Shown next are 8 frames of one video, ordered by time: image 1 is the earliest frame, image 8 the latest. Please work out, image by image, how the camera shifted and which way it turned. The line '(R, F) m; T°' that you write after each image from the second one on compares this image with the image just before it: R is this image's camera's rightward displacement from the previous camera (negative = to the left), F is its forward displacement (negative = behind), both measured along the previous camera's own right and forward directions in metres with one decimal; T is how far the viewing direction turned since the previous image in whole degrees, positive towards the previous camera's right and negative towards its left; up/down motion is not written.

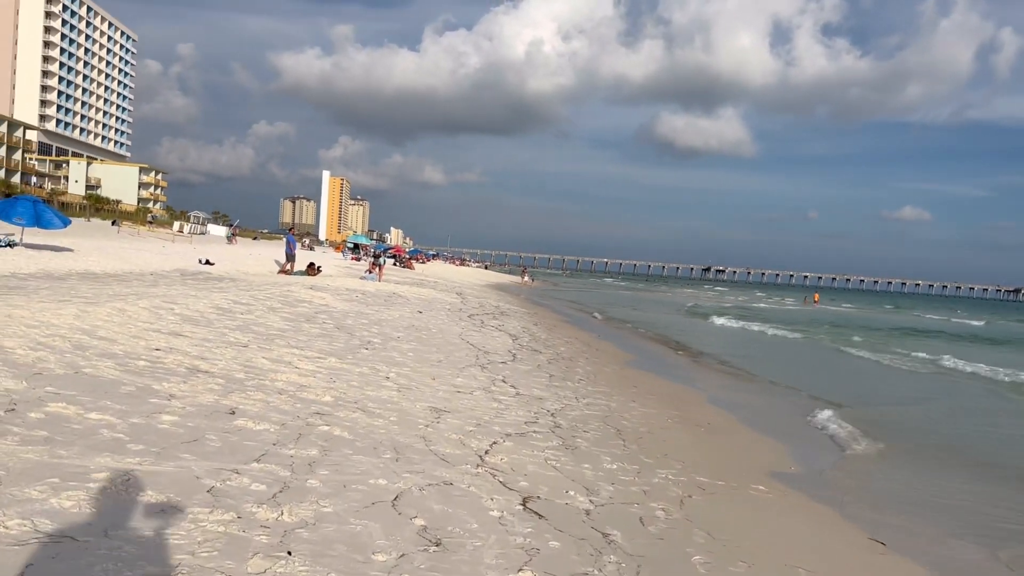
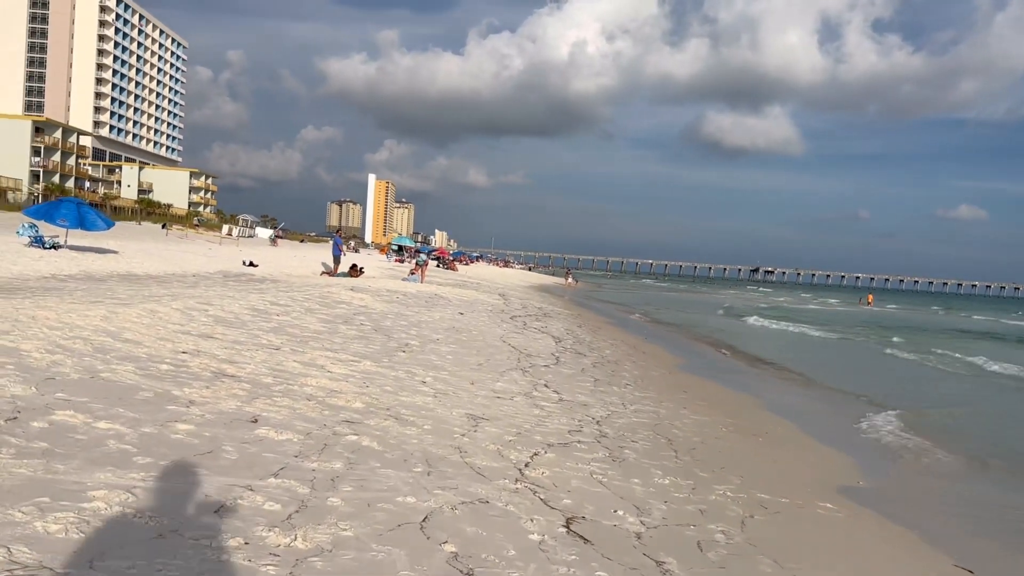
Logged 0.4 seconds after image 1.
(0.0, +0.4) m; -3°
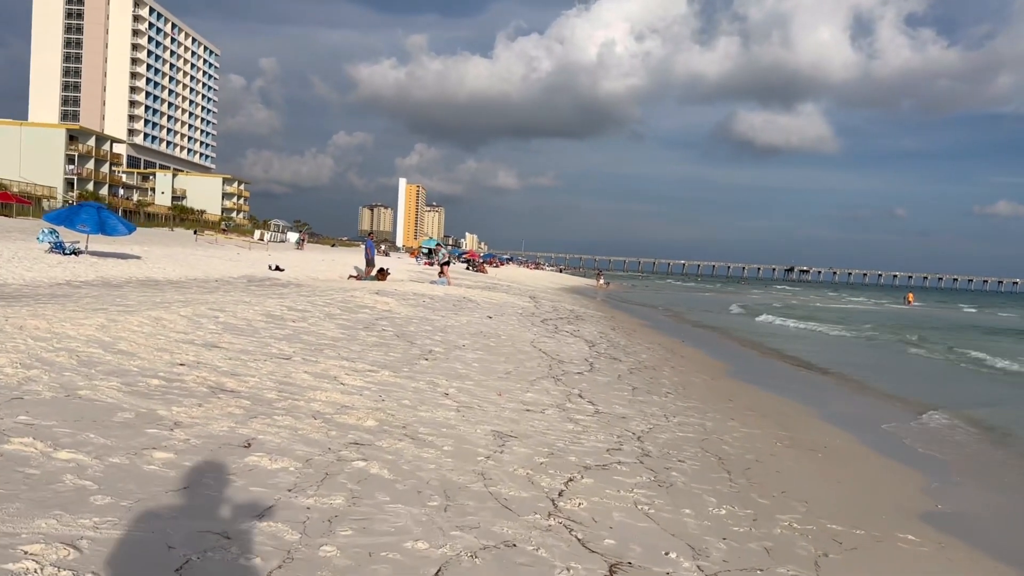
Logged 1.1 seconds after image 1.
(0.0, +0.6) m; -2°
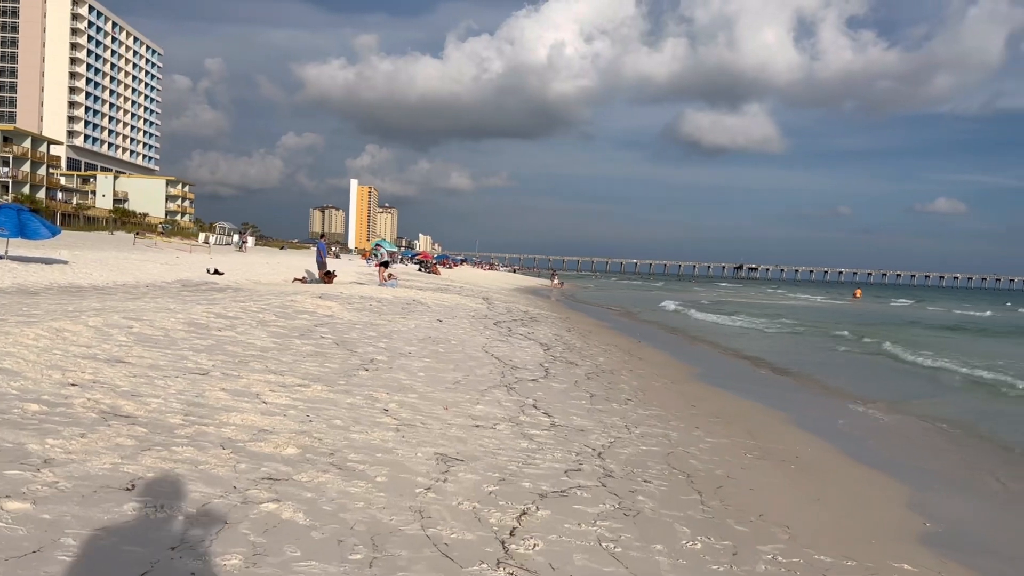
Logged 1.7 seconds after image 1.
(+0.1, +0.6) m; +3°
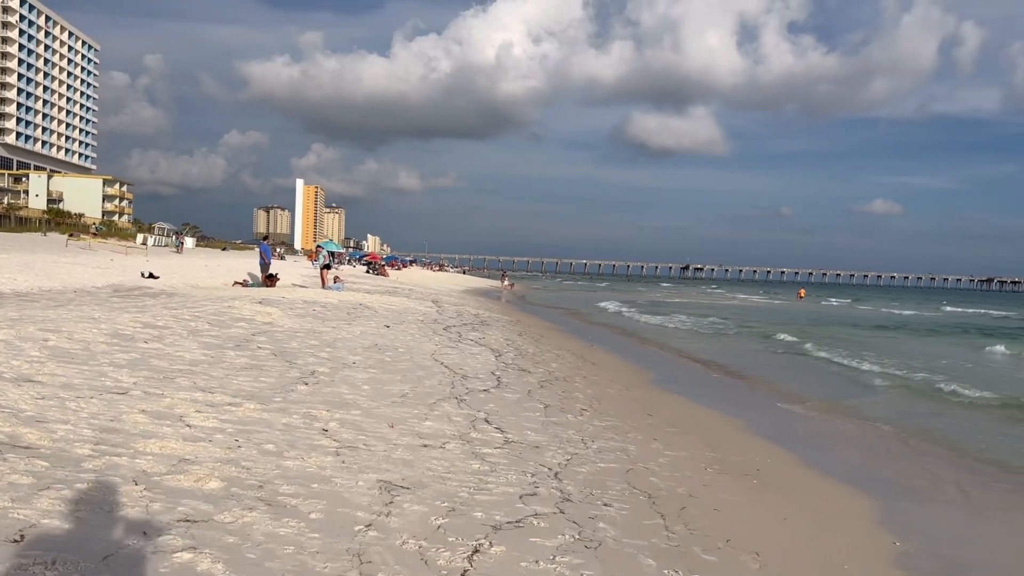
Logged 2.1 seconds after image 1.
(0.0, +0.4) m; +4°
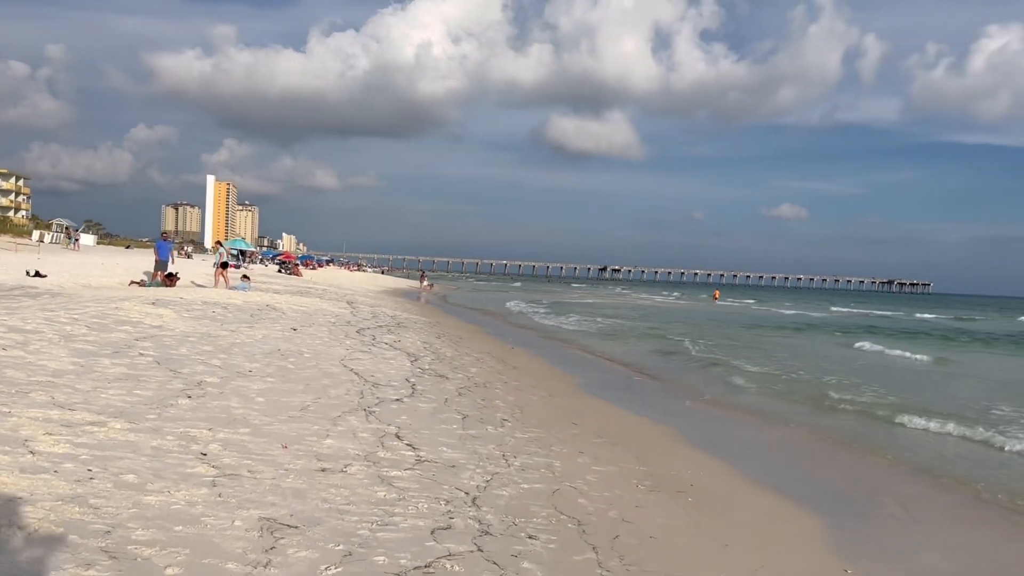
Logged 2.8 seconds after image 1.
(0.0, +0.6) m; +6°
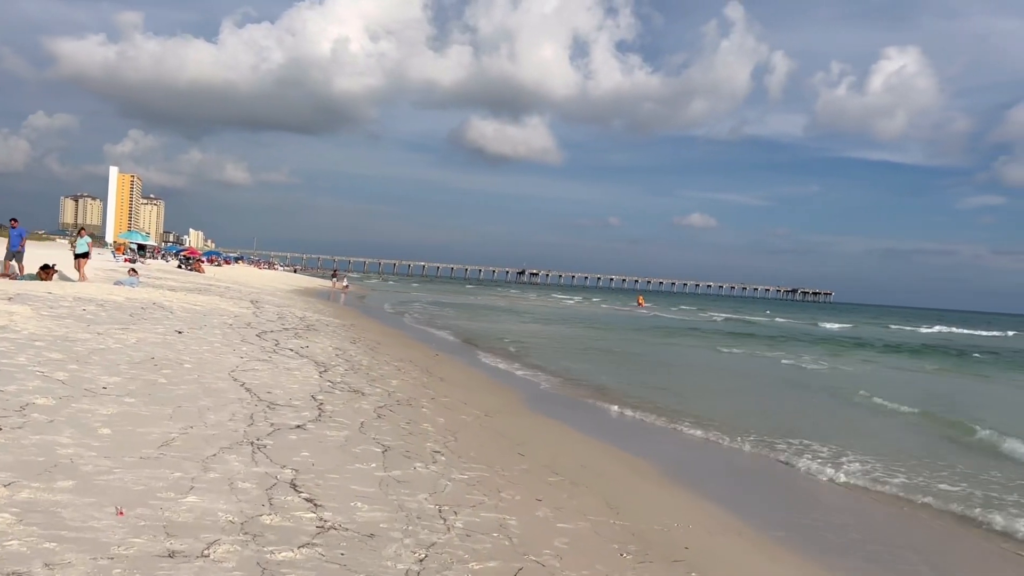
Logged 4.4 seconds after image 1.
(-0.1, +1.5) m; +6°
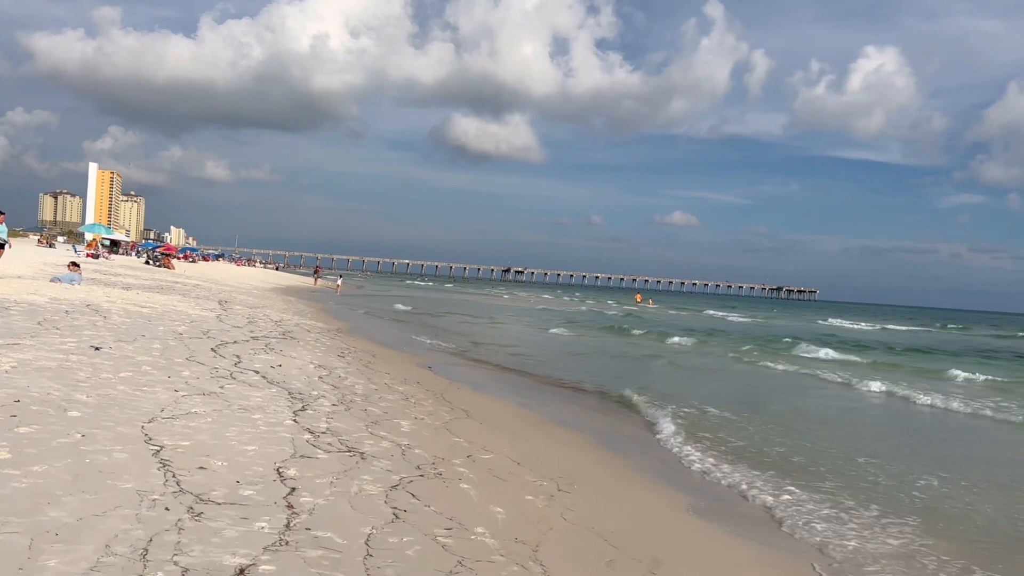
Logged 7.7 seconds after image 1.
(-0.7, +3.1) m; +1°
